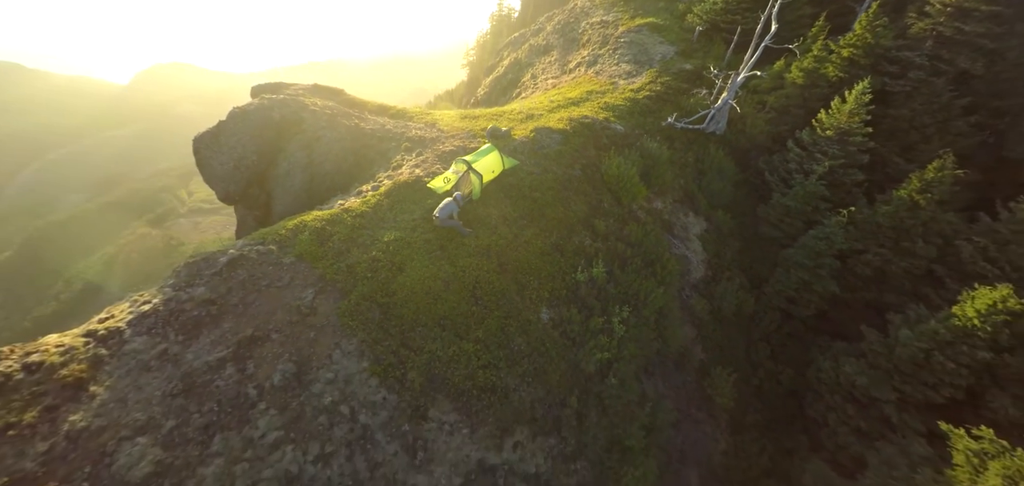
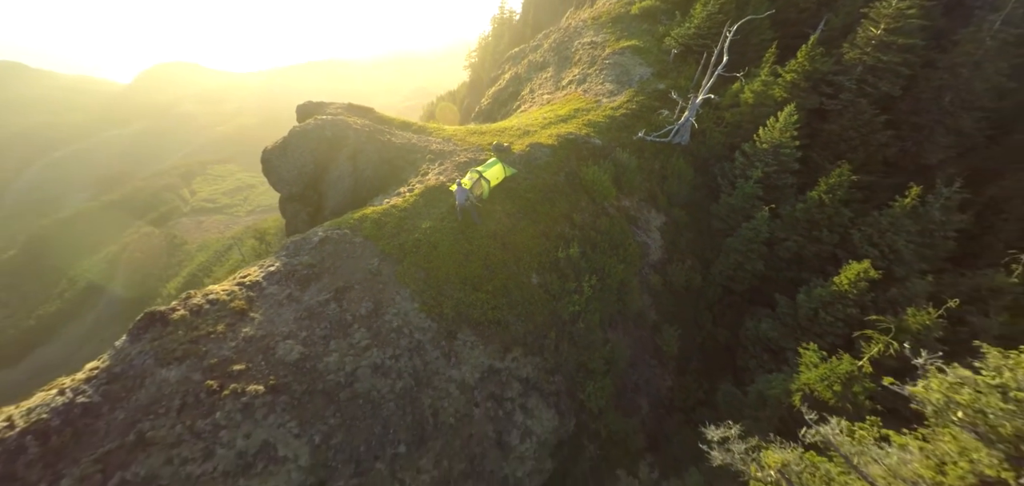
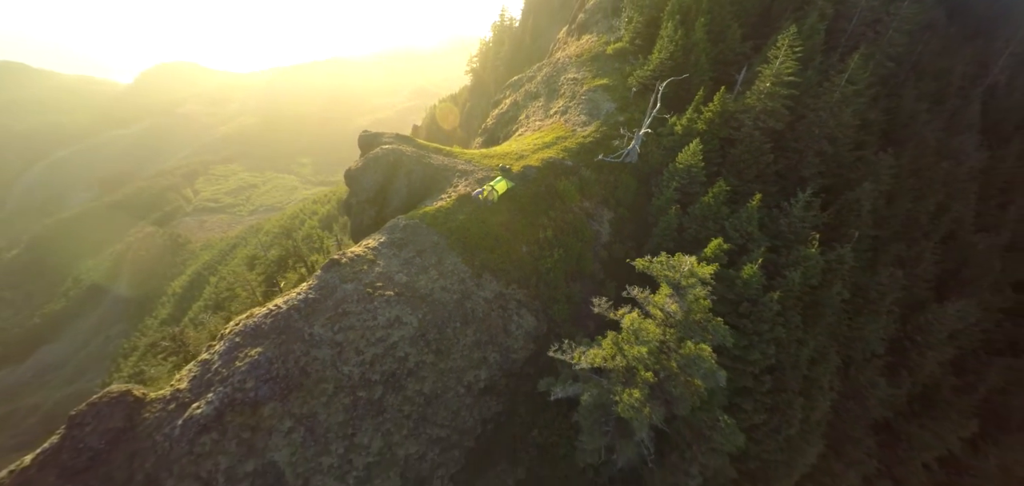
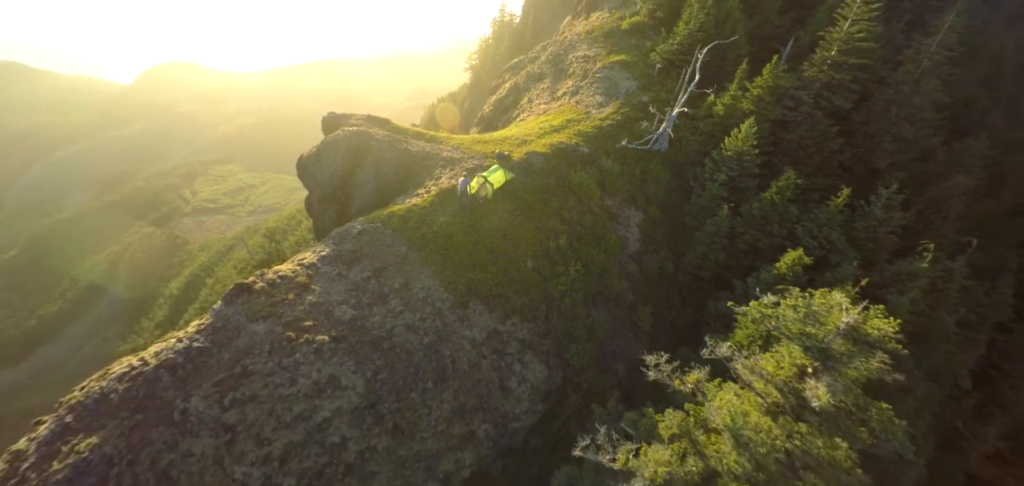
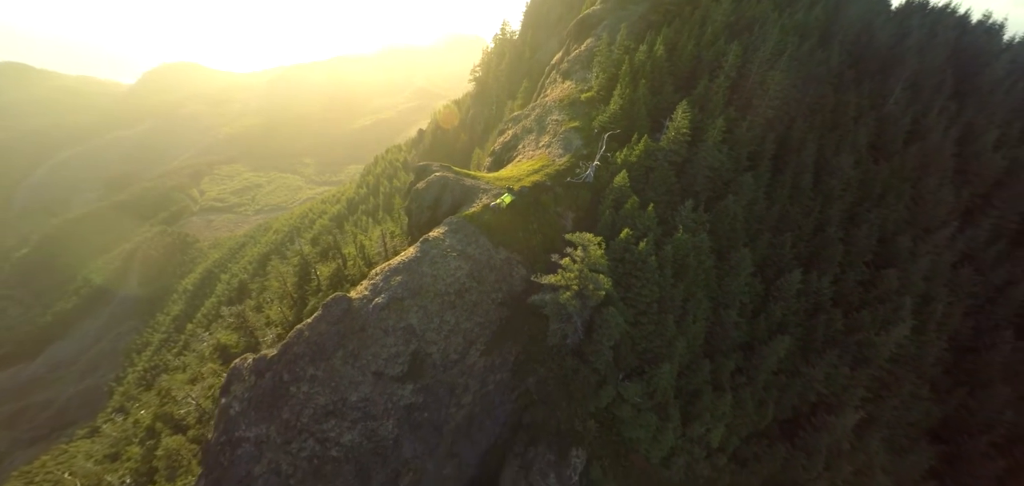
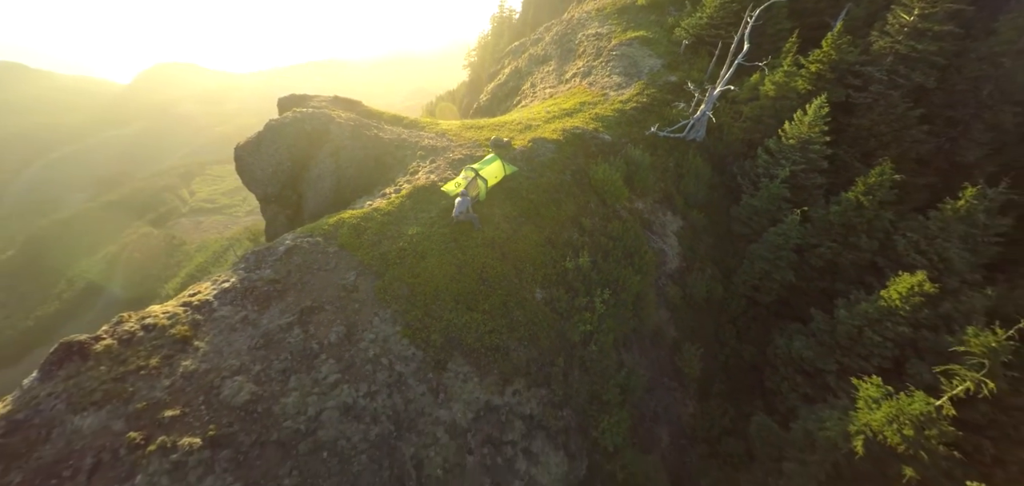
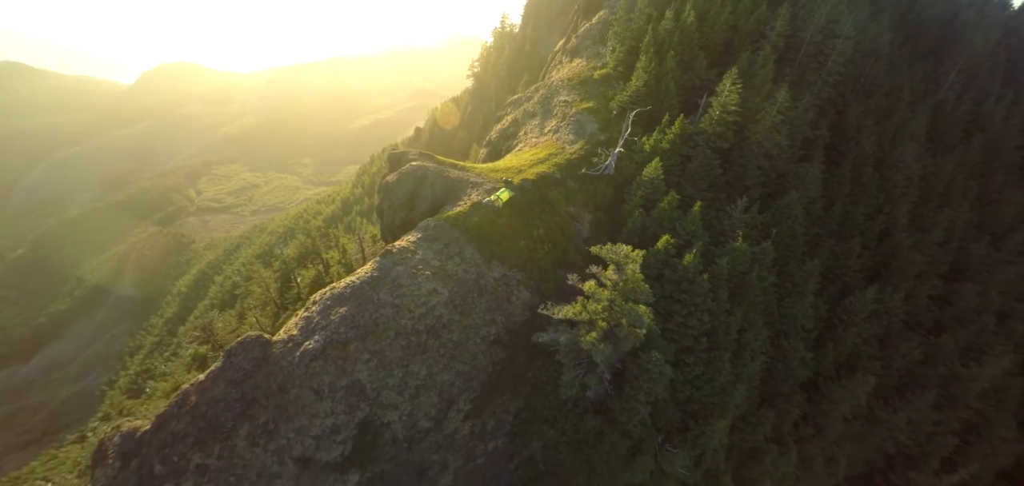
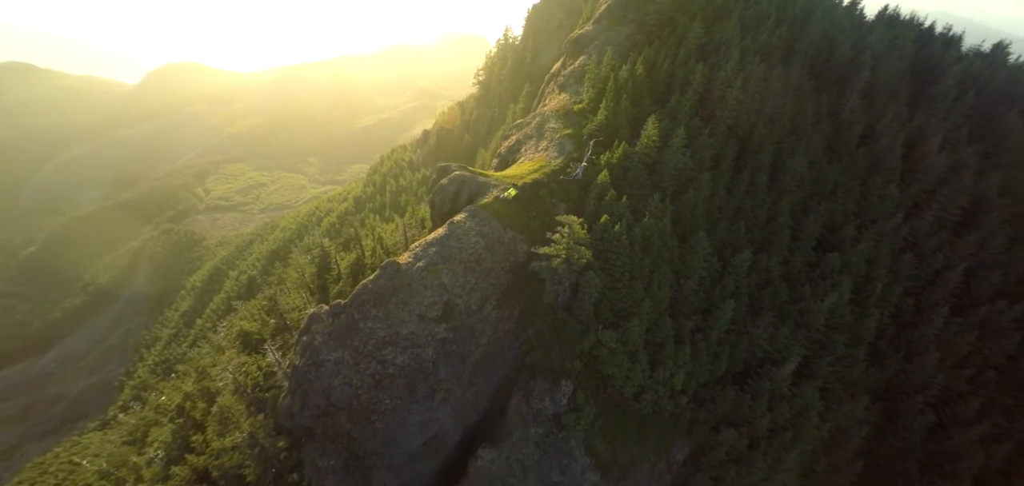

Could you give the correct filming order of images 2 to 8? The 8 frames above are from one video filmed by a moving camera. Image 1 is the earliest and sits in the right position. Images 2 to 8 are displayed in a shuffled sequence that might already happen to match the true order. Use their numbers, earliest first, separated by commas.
6, 2, 4, 3, 7, 5, 8
